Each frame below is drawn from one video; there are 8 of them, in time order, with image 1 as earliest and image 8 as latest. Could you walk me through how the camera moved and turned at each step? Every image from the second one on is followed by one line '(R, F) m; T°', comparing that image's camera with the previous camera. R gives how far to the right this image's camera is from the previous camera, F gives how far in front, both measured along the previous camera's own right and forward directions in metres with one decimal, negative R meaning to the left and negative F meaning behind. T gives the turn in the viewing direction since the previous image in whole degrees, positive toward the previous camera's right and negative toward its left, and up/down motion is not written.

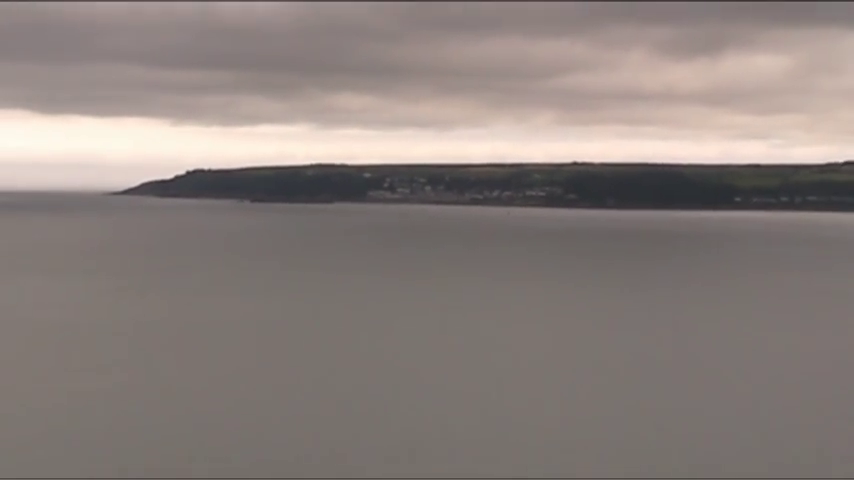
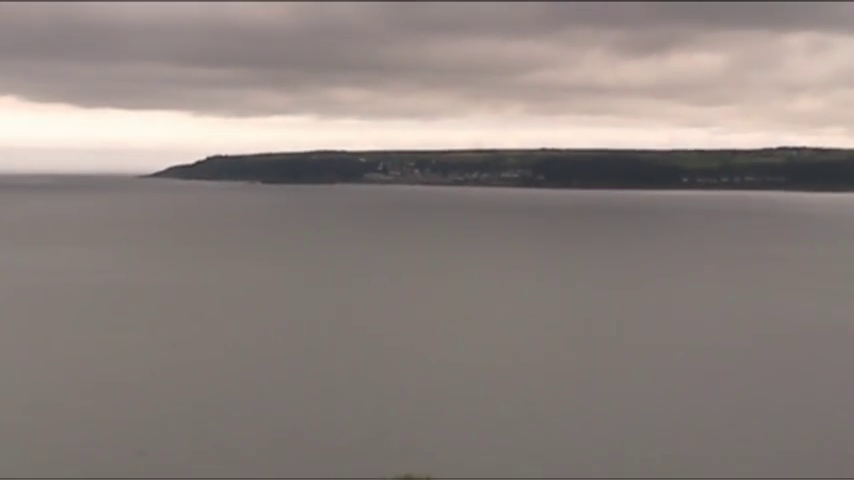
(-0.2, -1.4) m; +2°
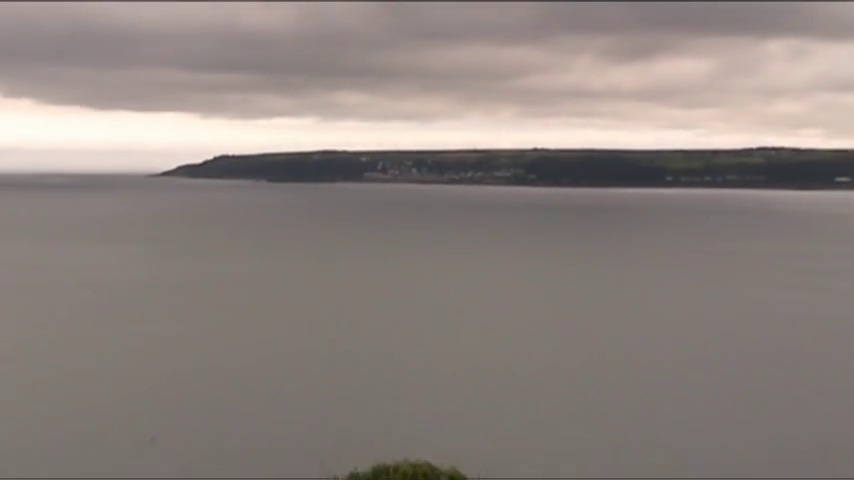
(0.0, -0.6) m; 0°
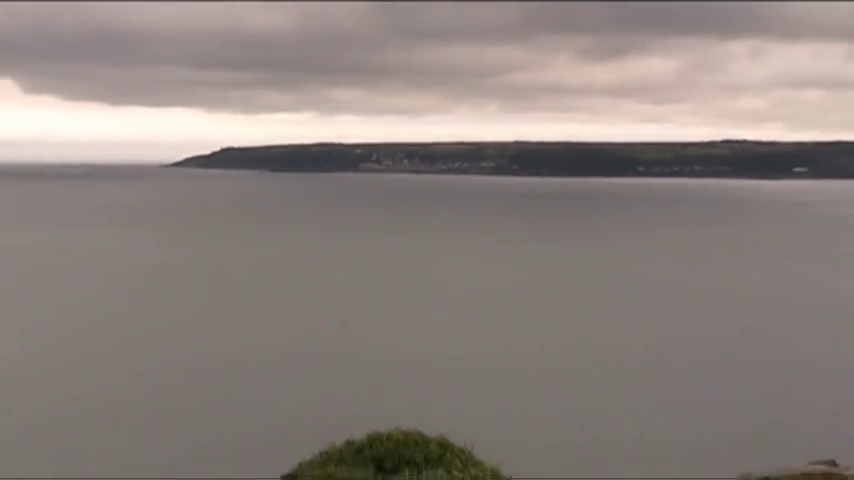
(-0.1, -0.9) m; +1°
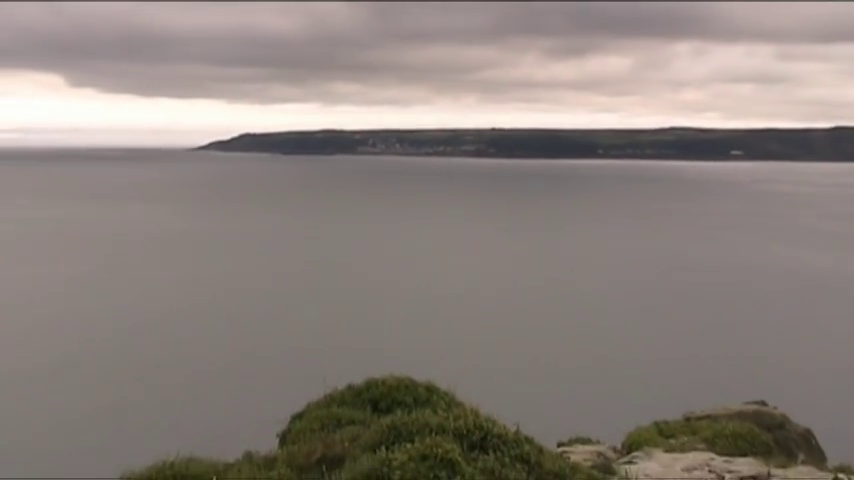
(-0.1, -2.1) m; +1°
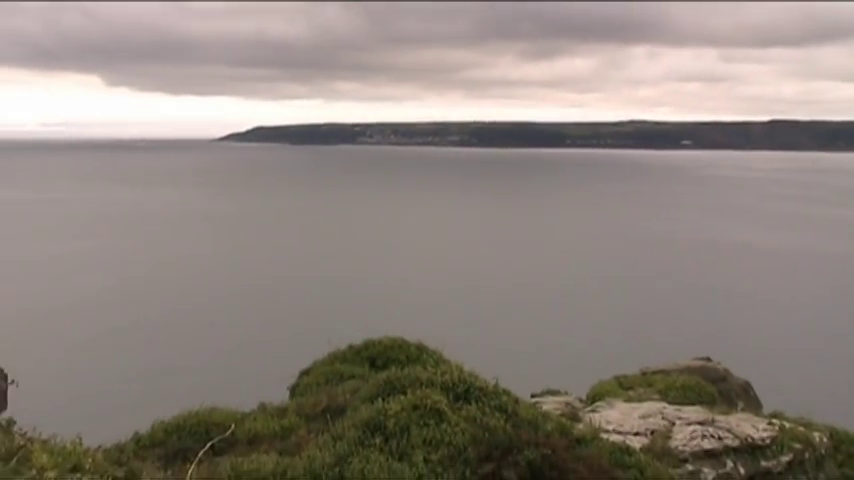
(-0.2, -2.2) m; +1°
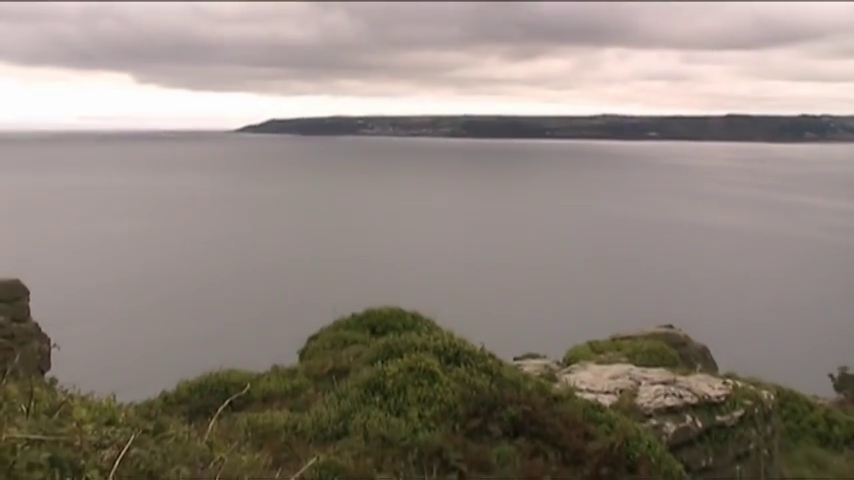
(-0.1, -2.1) m; +1°
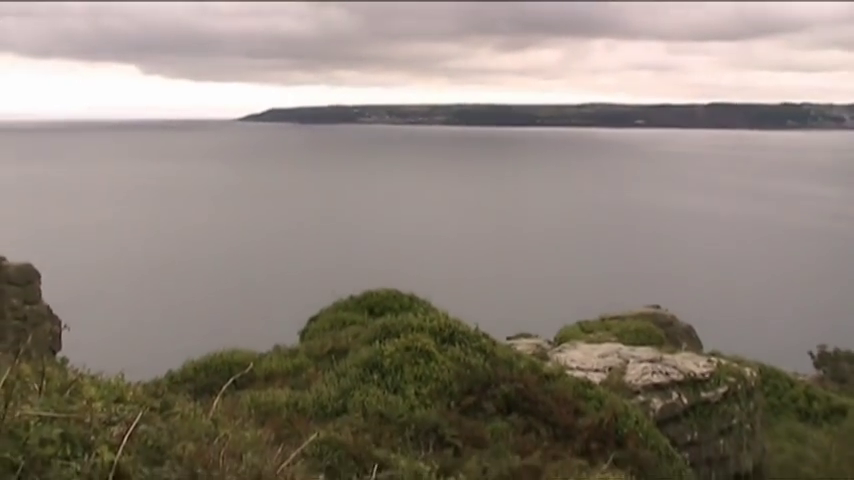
(0.0, -0.7) m; 0°
